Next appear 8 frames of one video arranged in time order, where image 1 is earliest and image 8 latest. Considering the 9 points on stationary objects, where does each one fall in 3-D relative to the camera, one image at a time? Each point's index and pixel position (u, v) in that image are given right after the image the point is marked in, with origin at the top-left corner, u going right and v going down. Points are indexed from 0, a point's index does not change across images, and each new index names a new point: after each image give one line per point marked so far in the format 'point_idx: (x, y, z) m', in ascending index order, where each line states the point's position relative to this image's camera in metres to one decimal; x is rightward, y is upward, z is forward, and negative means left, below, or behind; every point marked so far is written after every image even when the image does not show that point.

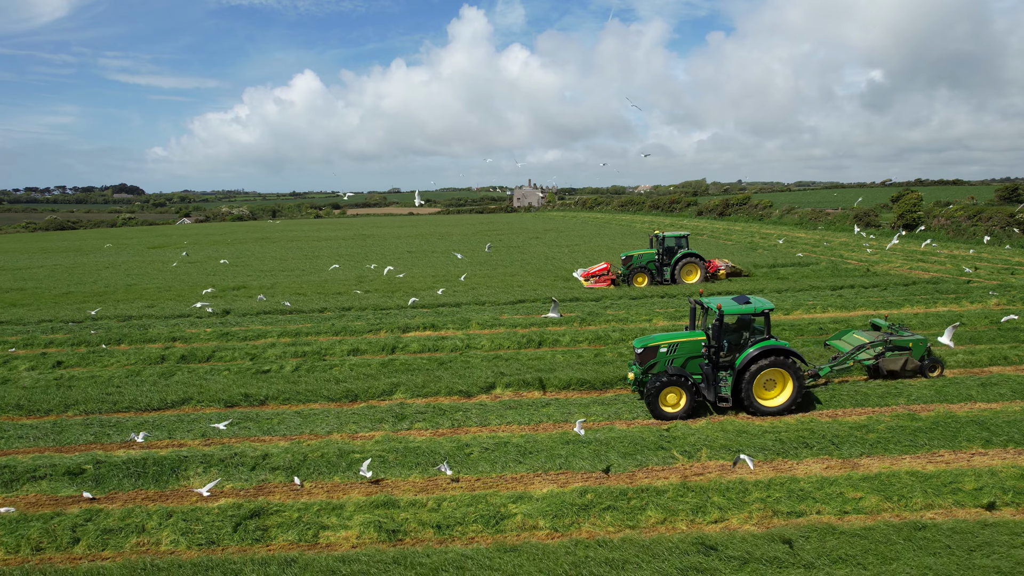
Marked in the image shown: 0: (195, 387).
0: (-6.0, -1.9, +10.2) m
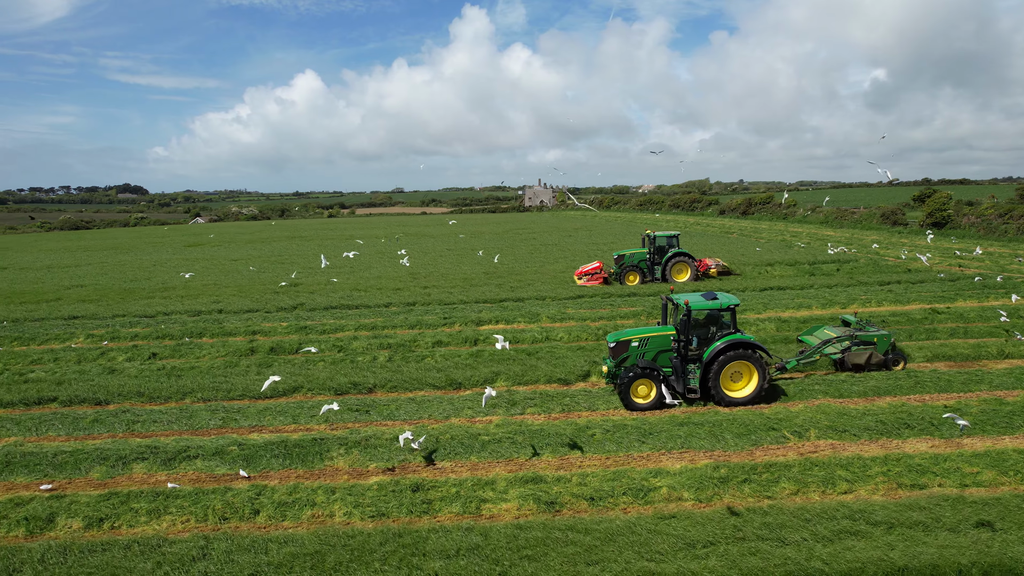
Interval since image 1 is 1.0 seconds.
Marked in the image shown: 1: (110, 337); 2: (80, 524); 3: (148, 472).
0: (-4.2, -1.7, +10.7) m
1: (-10.5, -1.3, +14.1) m
2: (-5.2, -2.9, +6.5) m
3: (-5.2, -2.6, +7.6) m
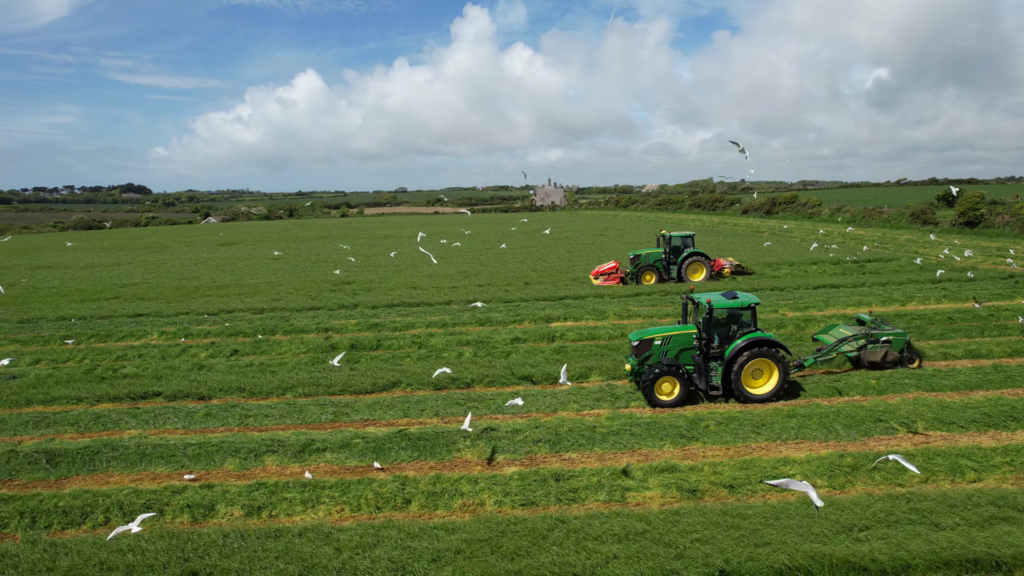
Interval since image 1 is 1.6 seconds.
0: (-2.4, -1.7, +11.0) m
1: (-8.7, -1.2, +14.3) m
2: (-3.4, -2.8, +6.7) m
3: (-3.4, -2.6, +7.8) m
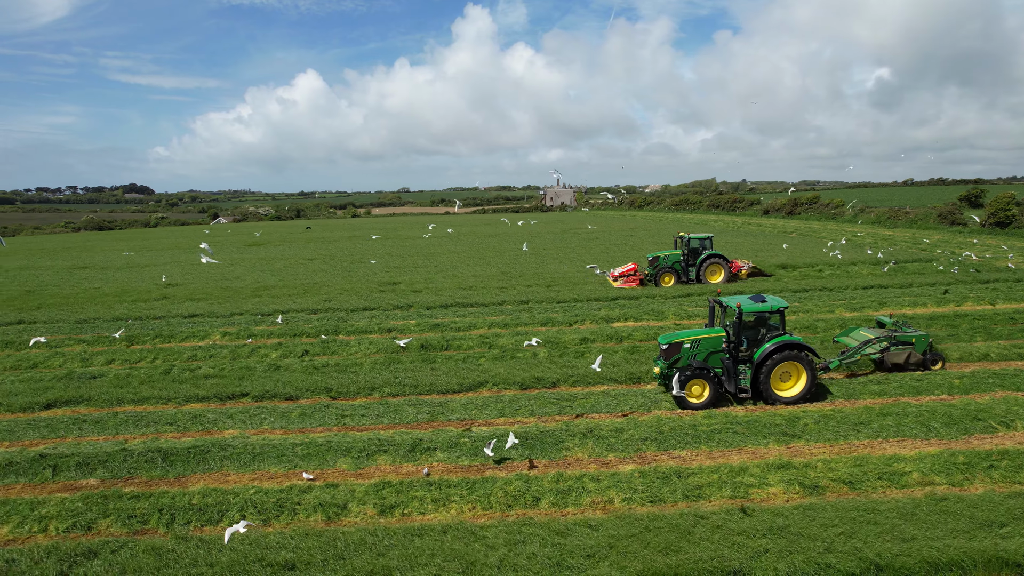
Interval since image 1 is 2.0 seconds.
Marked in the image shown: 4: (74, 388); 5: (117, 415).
0: (-0.8, -1.7, +11.1) m
1: (-7.1, -1.3, +14.4) m
2: (-1.7, -2.8, +6.8) m
3: (-1.7, -2.6, +8.0) m
4: (-9.2, -2.1, +11.3) m
5: (-7.3, -2.4, +9.8) m
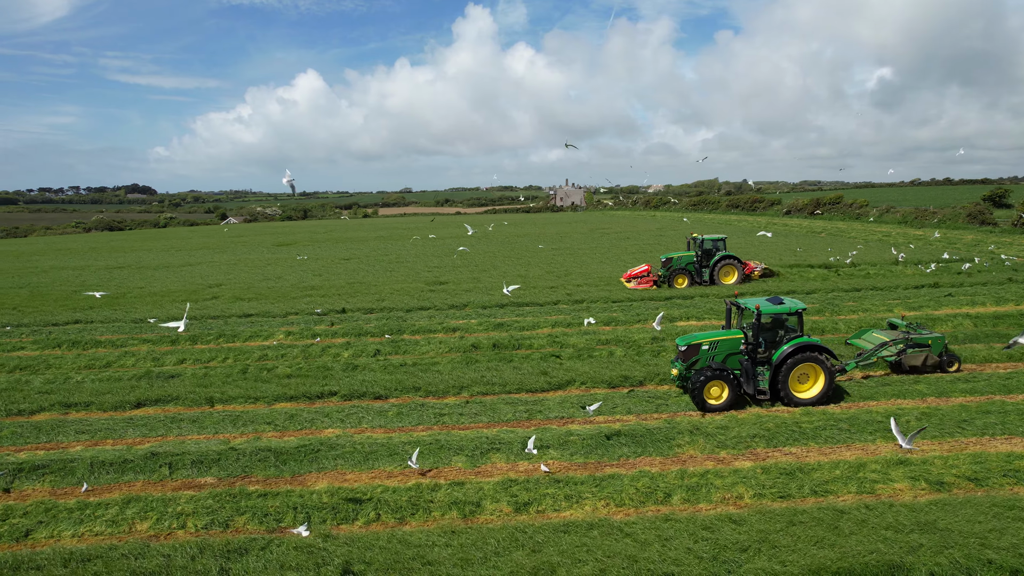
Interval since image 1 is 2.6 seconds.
0: (+0.9, -1.7, +11.2) m
1: (-5.4, -1.3, +14.5) m
2: (0.0, -2.8, +6.9) m
3: (0.0, -2.6, +8.0) m
4: (-7.5, -2.1, +11.4) m
5: (-5.6, -2.4, +9.9) m
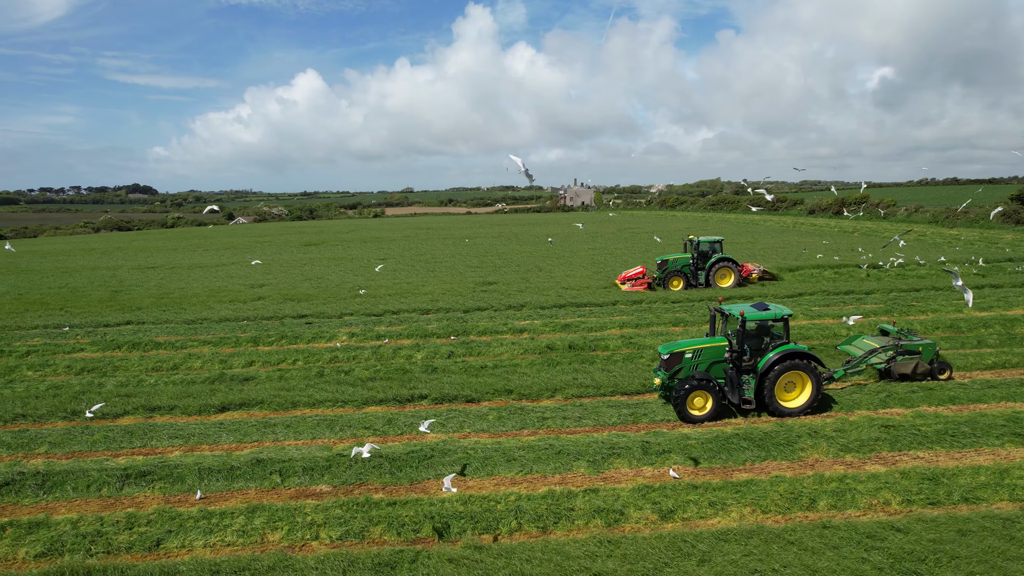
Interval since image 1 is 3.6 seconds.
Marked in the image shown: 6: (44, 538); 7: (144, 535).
0: (+2.7, -1.7, +11.0) m
1: (-3.6, -1.3, +14.3) m
2: (+1.8, -2.8, +6.7) m
3: (+1.8, -2.6, +7.8) m
4: (-5.7, -2.1, +11.1) m
5: (-3.8, -2.4, +9.7) m
6: (-5.8, -3.1, +6.7) m
7: (-4.6, -3.1, +6.7) m
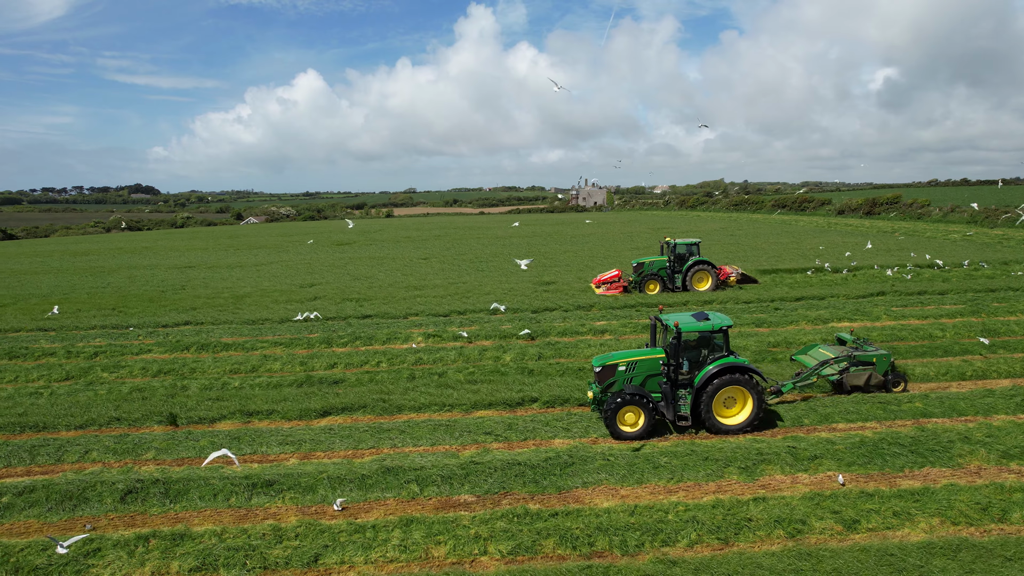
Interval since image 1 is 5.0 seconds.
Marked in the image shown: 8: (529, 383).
0: (+4.8, -1.7, +10.6) m
1: (-1.5, -1.3, +13.9) m
2: (+3.9, -2.8, +6.3) m
3: (+3.9, -2.6, +7.5) m
4: (-3.6, -2.1, +10.7) m
5: (-1.7, -2.4, +9.3) m
6: (-3.7, -3.1, +6.3) m
7: (-2.5, -3.1, +6.3) m
8: (+0.4, -1.9, +10.8) m
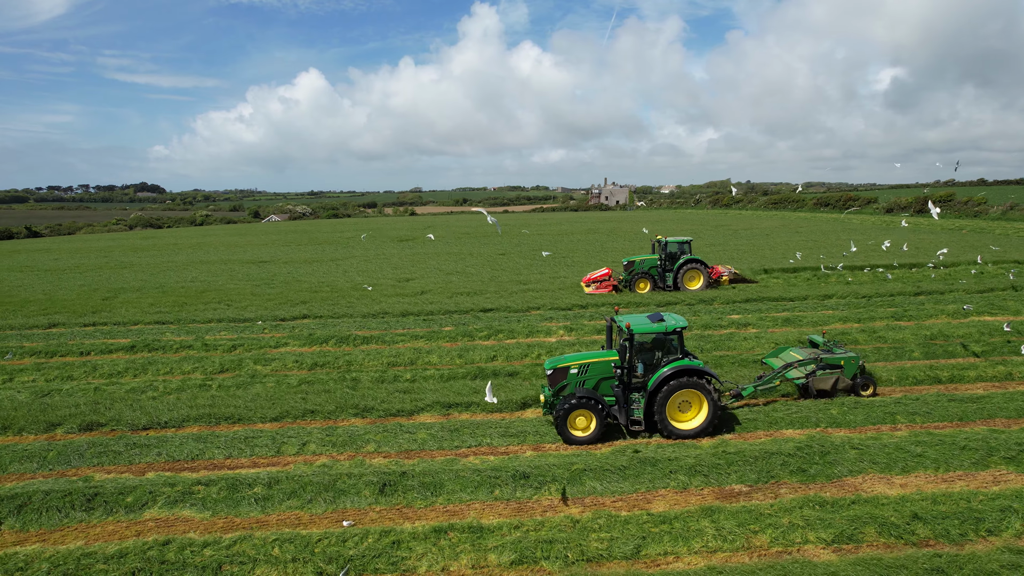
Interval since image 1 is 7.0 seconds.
0: (+8.5, -1.5, +10.4) m
1: (+2.1, -1.1, +13.7) m
2: (+7.5, -2.6, +6.1) m
3: (+7.5, -2.4, +7.3) m
4: (0.0, -1.9, +10.5) m
5: (+2.0, -2.2, +9.1) m
6: (-0.1, -2.9, +6.1) m
7: (+1.2, -2.9, +6.1) m
8: (+4.1, -1.7, +10.5) m
